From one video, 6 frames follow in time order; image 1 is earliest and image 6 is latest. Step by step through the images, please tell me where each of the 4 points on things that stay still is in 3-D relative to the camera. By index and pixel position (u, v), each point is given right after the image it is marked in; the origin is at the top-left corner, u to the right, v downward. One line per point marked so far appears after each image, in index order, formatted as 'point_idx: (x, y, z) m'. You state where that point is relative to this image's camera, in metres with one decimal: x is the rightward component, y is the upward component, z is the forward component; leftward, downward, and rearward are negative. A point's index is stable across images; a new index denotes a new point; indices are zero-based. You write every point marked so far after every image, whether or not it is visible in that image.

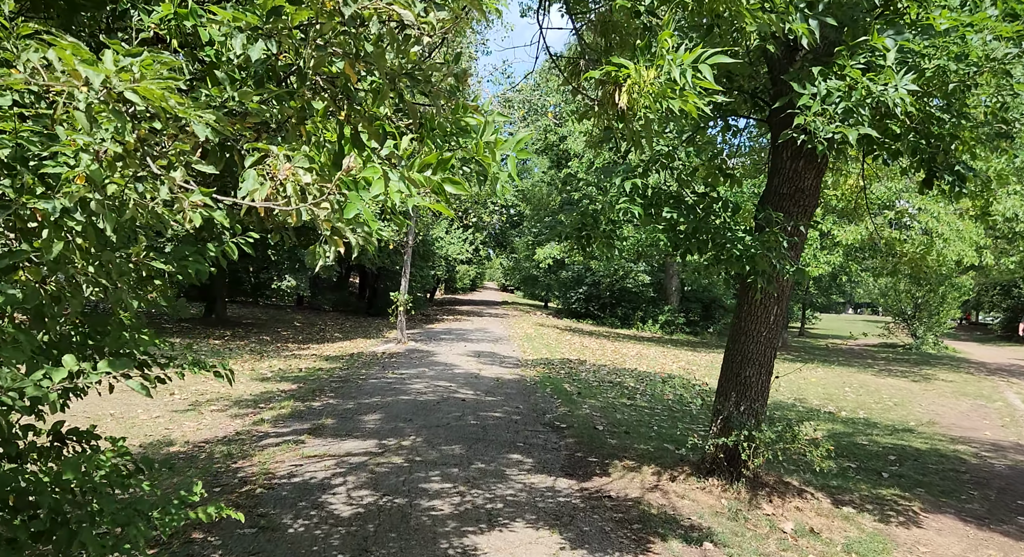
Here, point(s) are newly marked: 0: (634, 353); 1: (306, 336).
0: (+3.3, -2.0, +17.6) m
1: (-5.4, -1.5, +17.5) m
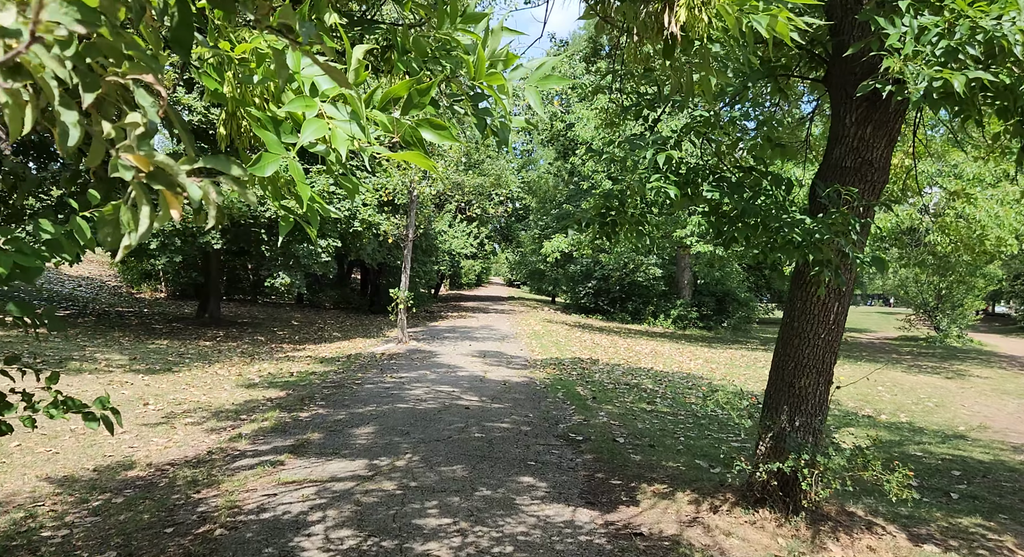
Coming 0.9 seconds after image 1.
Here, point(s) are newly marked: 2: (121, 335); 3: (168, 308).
0: (+3.4, -1.8, +16.7) m
1: (-5.2, -1.5, +16.7) m
2: (-8.1, -1.2, +13.7) m
3: (-10.0, -0.9, +19.3) m
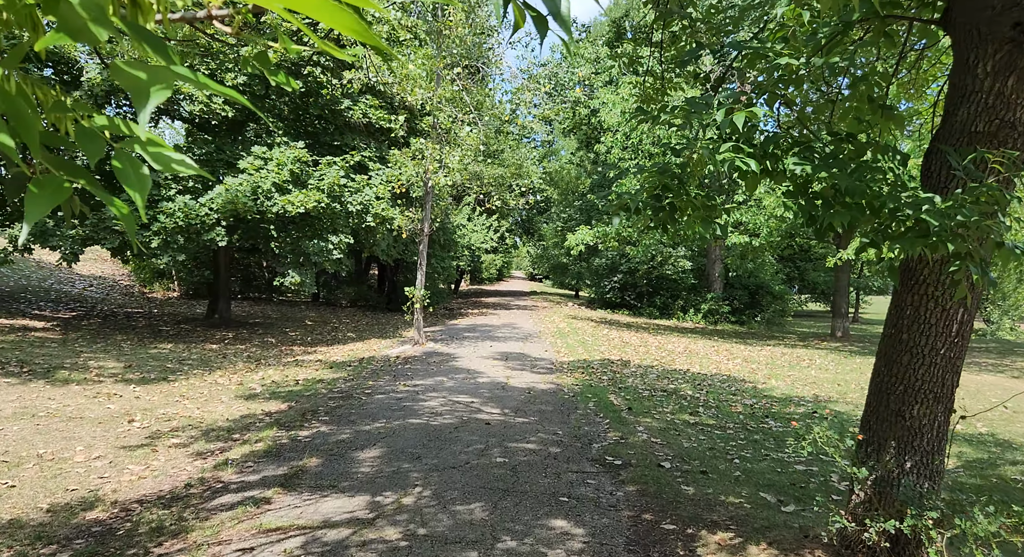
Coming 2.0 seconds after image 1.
0: (+4.0, -1.7, +15.7) m
1: (-4.7, -1.4, +15.9) m
2: (-7.6, -1.2, +13.0) m
3: (-9.4, -0.9, +18.7) m
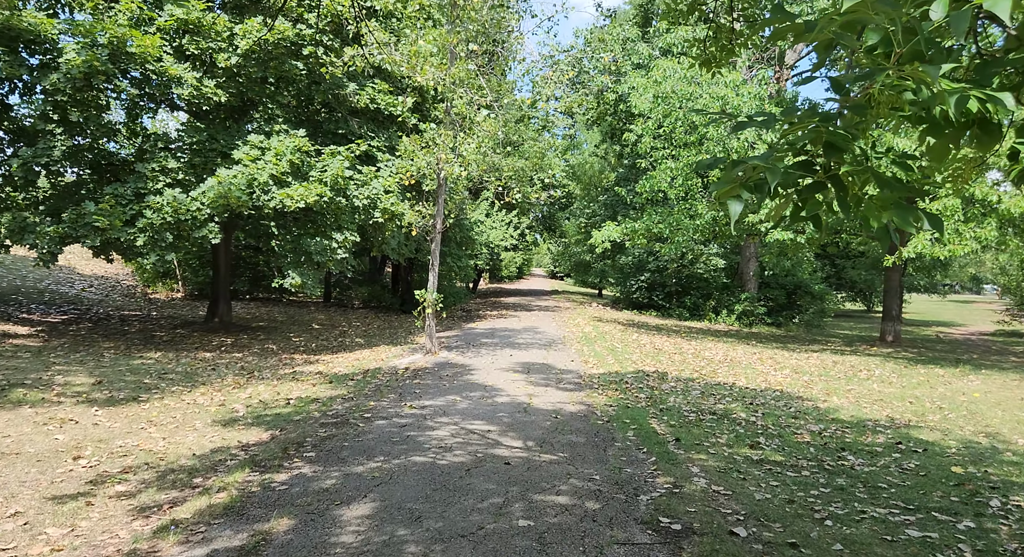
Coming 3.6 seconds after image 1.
0: (+4.5, -1.7, +14.2) m
1: (-4.2, -1.4, +14.7) m
2: (-7.2, -1.2, +11.8) m
3: (-8.8, -0.9, +17.6) m
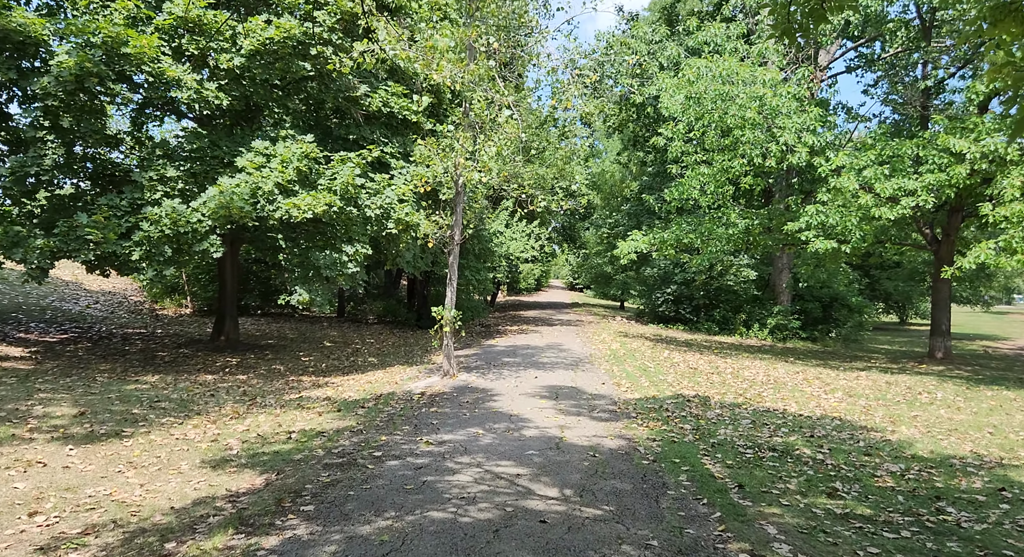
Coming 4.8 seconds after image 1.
0: (+5.0, -2.0, +13.1) m
1: (-3.7, -1.7, +13.7) m
2: (-6.8, -1.5, +11.0) m
3: (-8.2, -1.3, +16.8) m
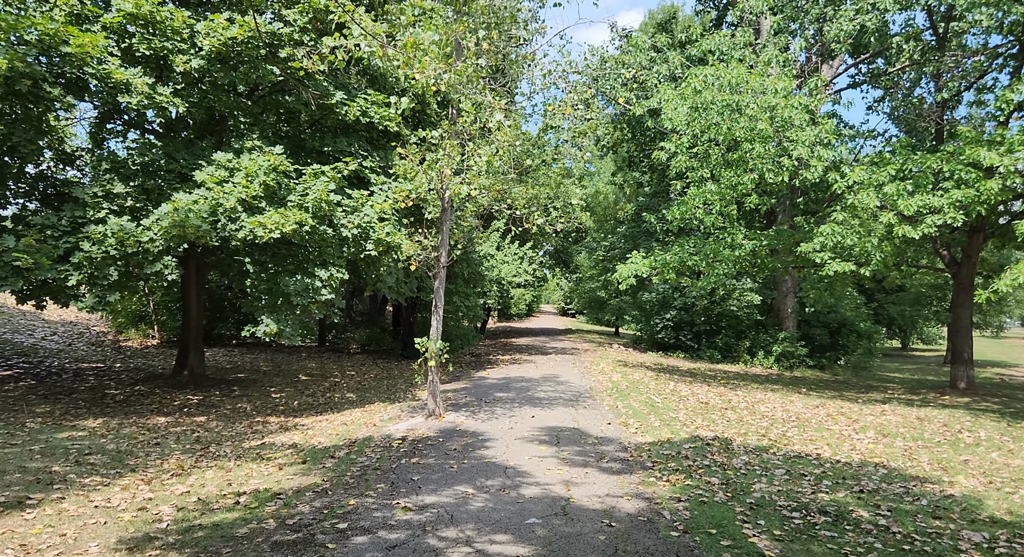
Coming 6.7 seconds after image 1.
0: (+4.8, -2.4, +11.9) m
1: (-3.8, -2.3, +12.4) m
2: (-6.9, -2.0, +9.6) m
3: (-8.4, -1.9, +15.4) m
